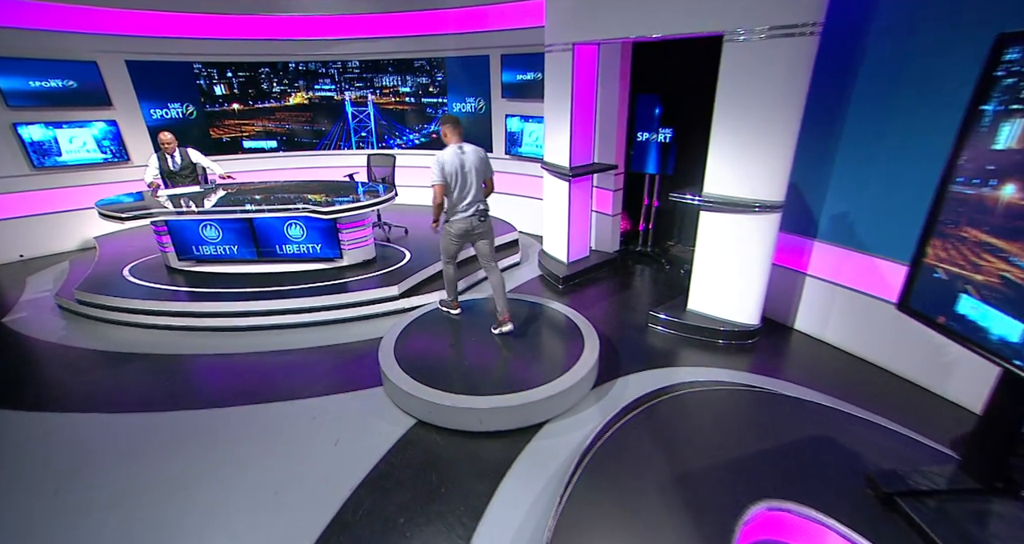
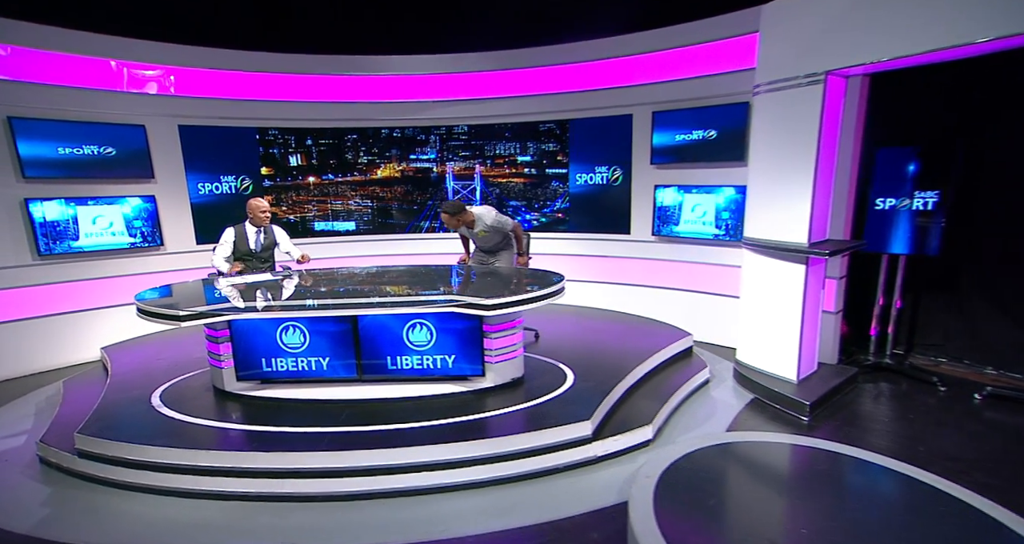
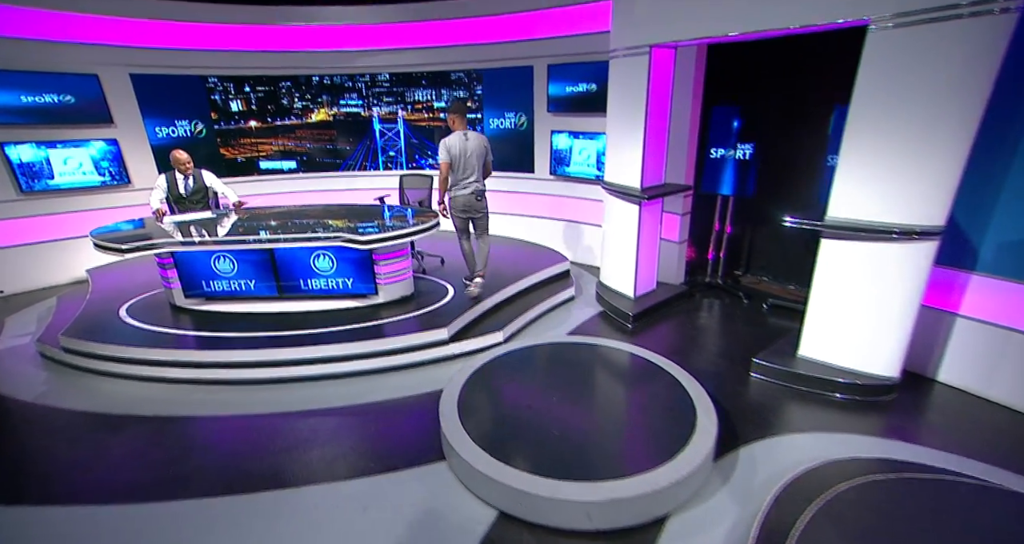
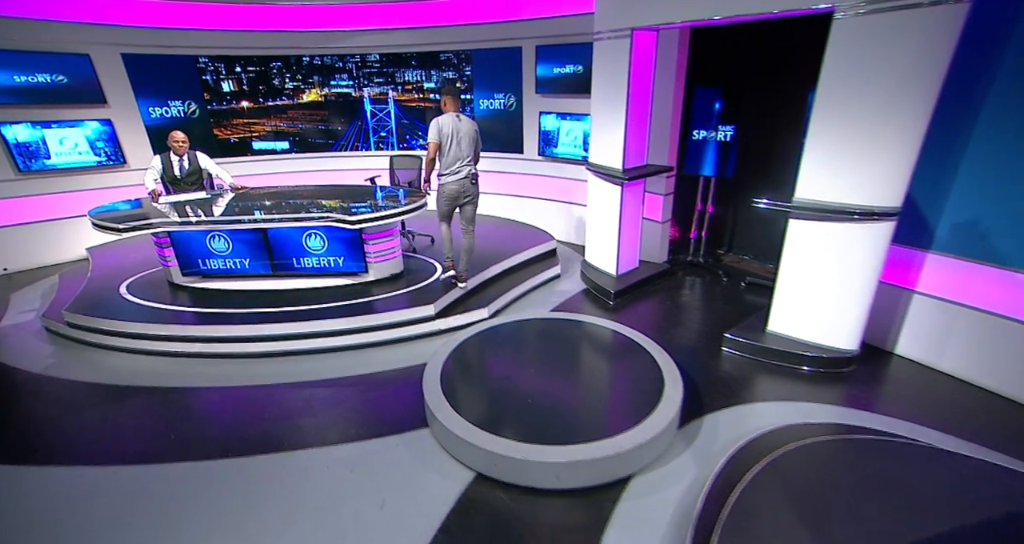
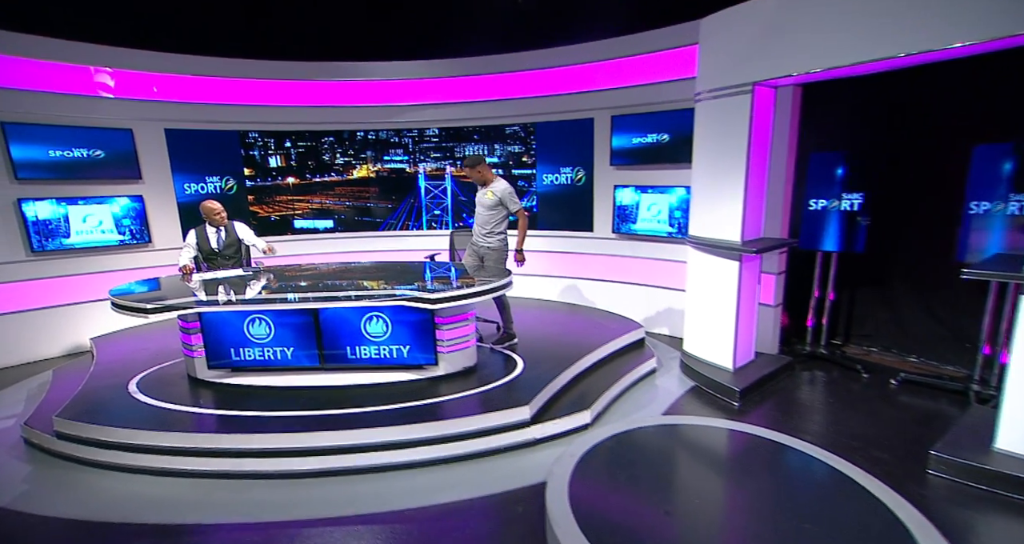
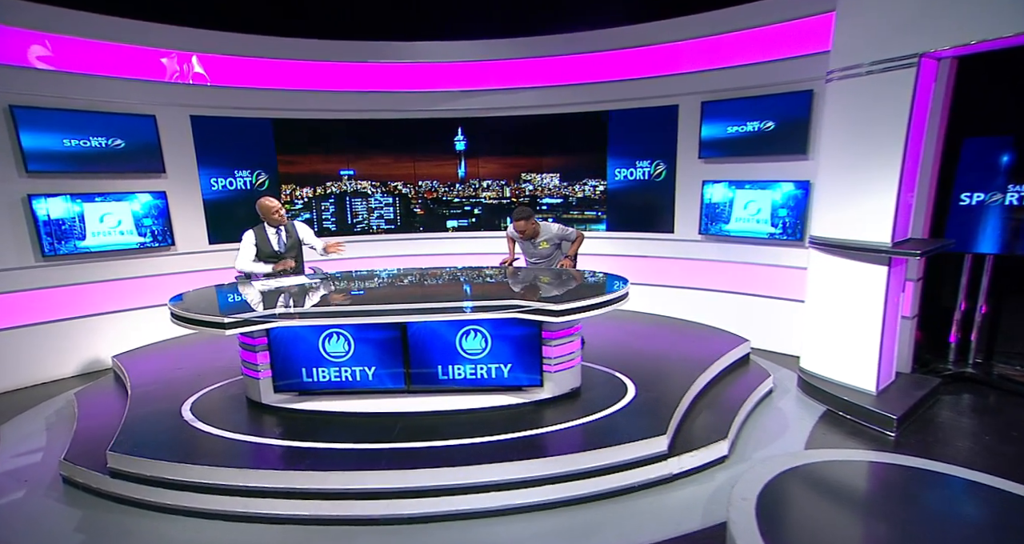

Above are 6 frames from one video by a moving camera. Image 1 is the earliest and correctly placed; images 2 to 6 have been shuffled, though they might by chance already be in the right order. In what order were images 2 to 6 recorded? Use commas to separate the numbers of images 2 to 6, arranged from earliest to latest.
4, 3, 5, 2, 6
